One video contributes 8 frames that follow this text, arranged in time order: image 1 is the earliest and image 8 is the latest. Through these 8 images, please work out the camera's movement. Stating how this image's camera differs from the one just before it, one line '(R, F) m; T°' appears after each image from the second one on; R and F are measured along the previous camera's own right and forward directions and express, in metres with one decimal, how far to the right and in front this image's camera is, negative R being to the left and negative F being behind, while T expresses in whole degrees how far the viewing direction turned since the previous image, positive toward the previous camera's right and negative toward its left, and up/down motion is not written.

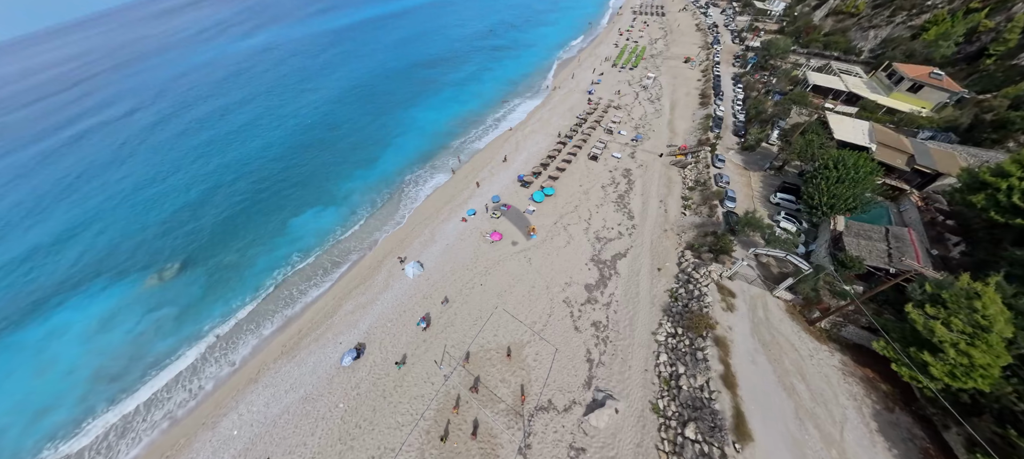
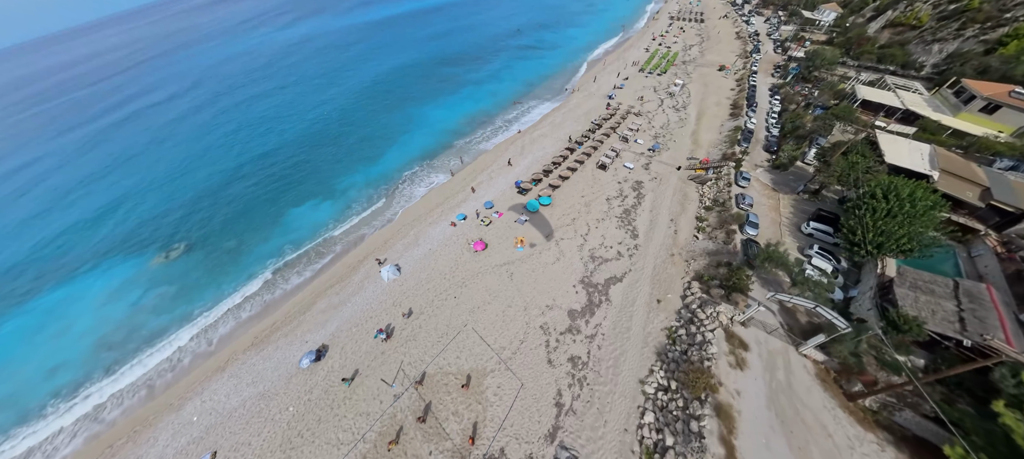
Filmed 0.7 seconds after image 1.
(+2.4, +2.9) m; -3°
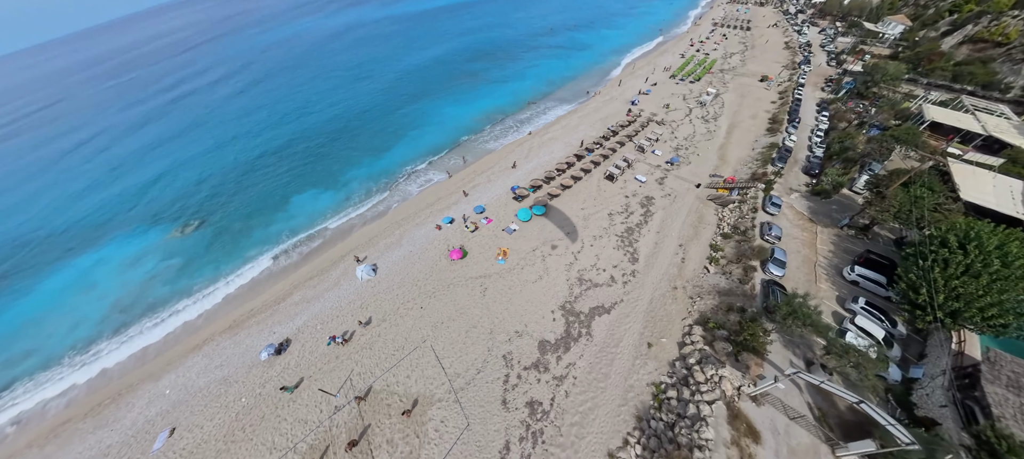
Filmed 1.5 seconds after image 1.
(+2.7, +3.3) m; -4°
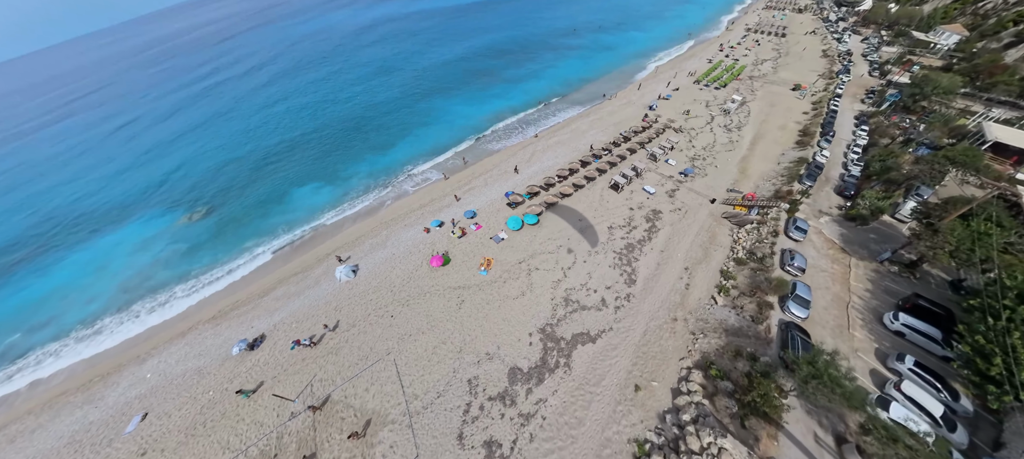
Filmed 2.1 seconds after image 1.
(+1.9, +2.3) m; -2°
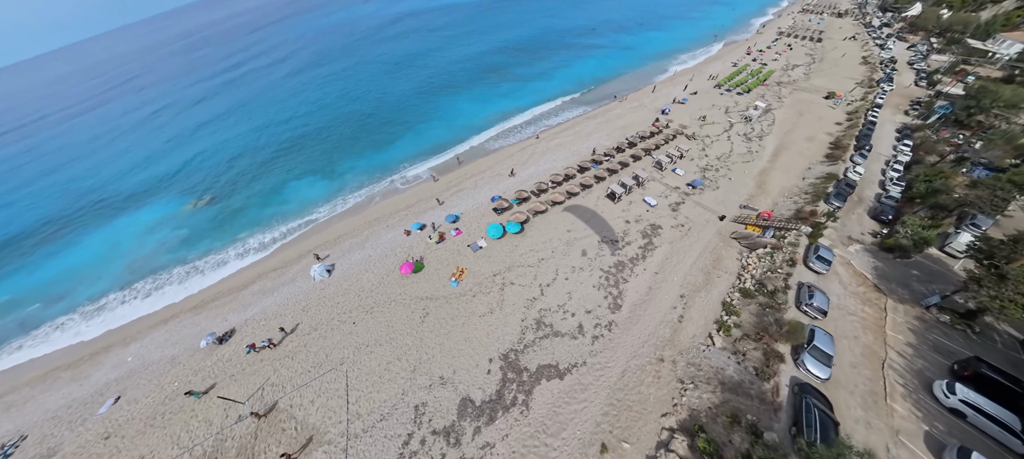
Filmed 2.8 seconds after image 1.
(+2.3, +2.6) m; -2°
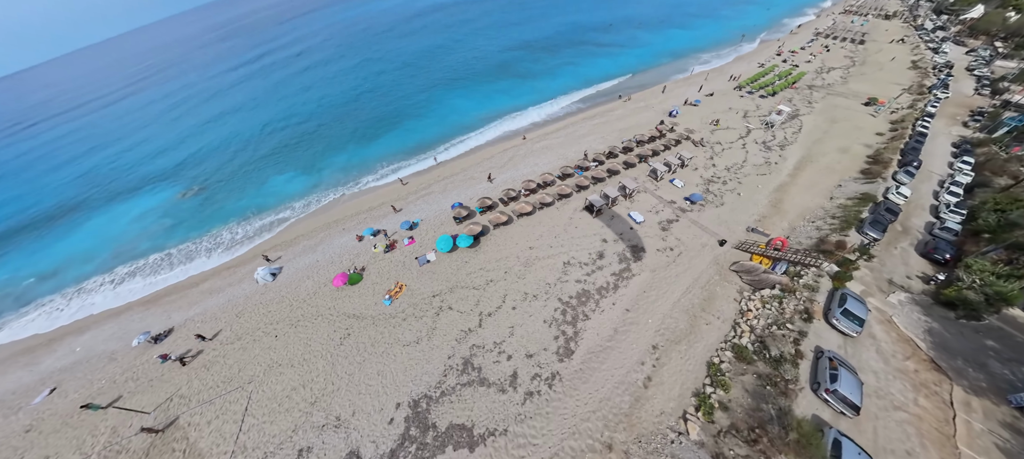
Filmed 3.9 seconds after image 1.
(+3.6, +4.0) m; -2°
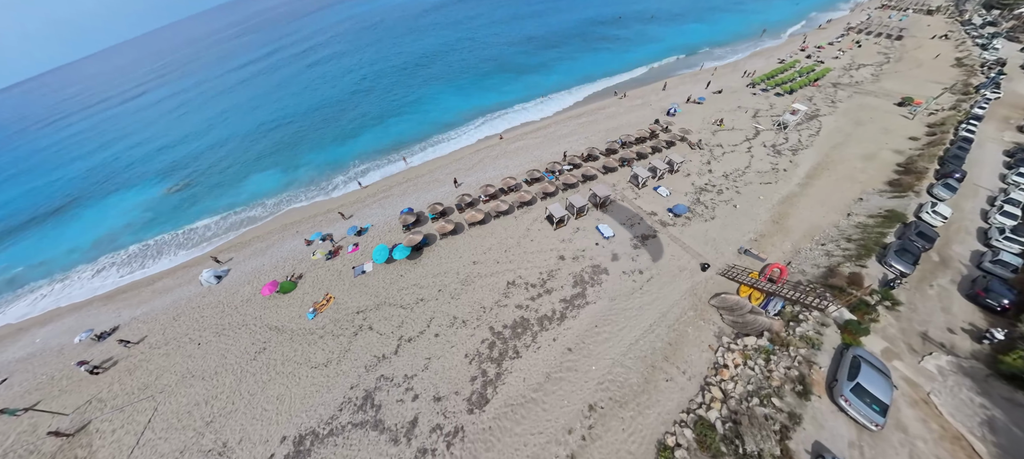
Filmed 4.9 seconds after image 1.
(+3.4, +3.1) m; -2°
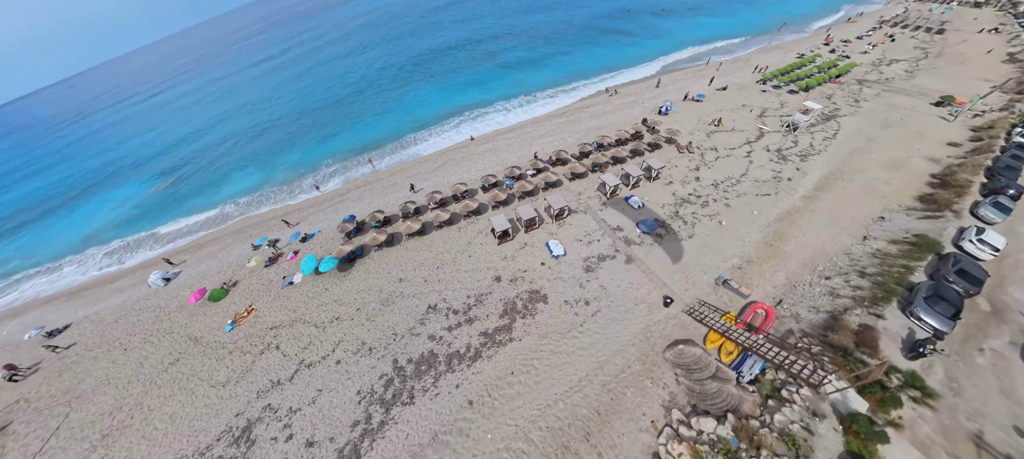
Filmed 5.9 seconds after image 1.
(+3.4, +2.9) m; -2°
